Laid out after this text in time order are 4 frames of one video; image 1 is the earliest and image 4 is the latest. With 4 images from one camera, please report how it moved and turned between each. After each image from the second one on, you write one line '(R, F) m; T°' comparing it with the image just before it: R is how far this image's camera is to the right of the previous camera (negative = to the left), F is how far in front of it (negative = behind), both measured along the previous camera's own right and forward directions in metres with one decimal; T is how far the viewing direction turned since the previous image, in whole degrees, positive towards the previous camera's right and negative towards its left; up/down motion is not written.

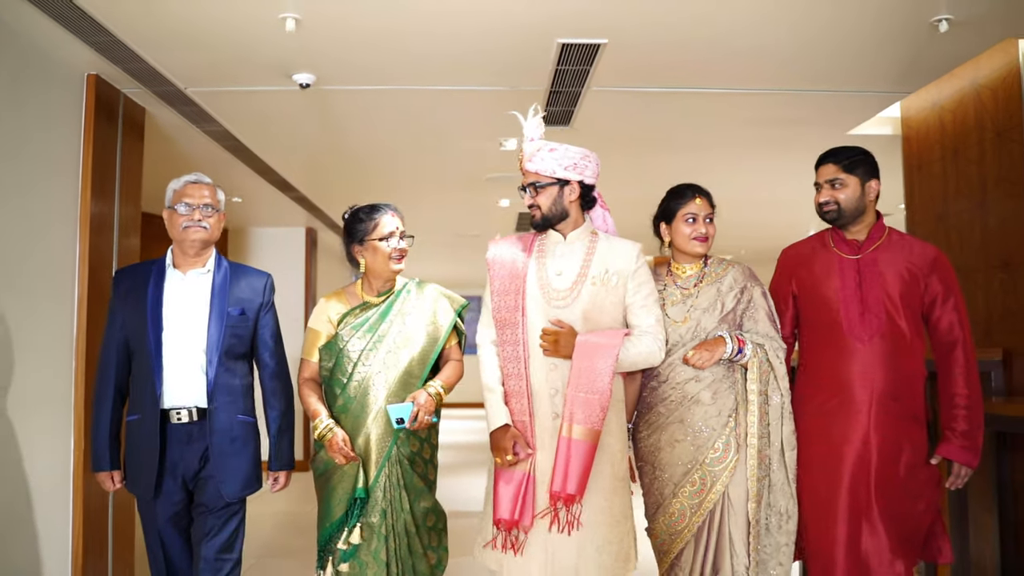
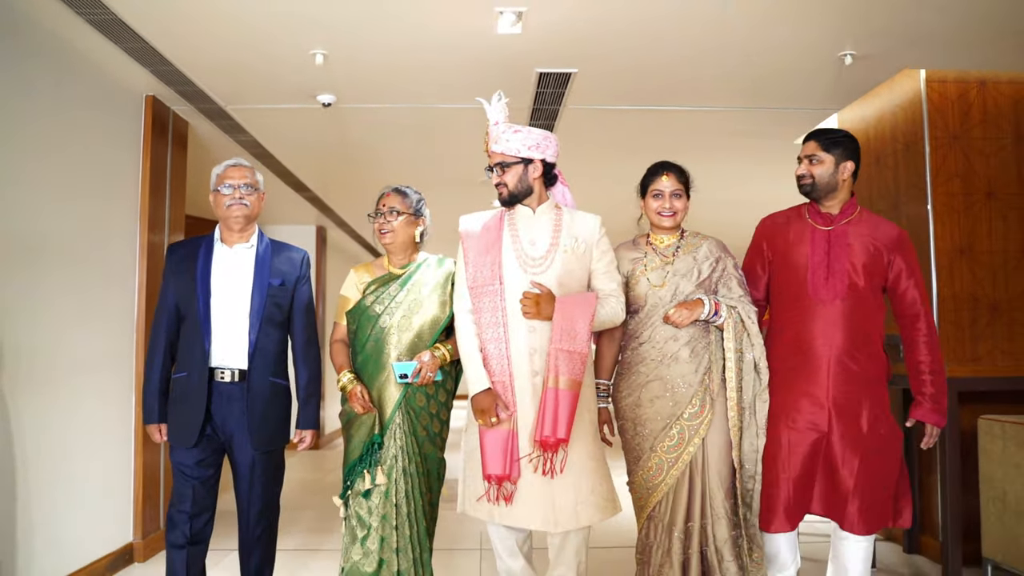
(+0.1, -0.6) m; 0°
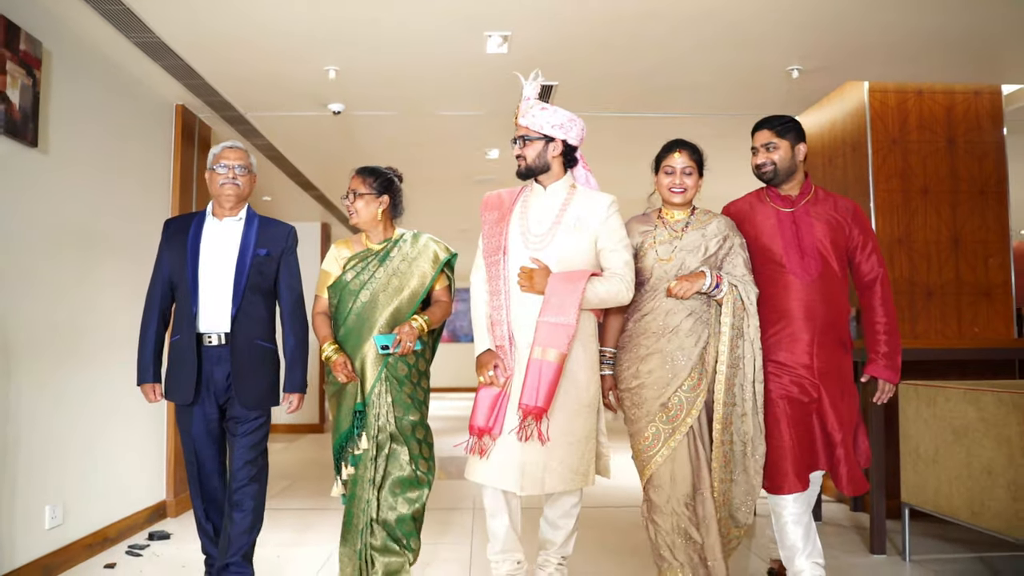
(+0.1, -0.5) m; 0°
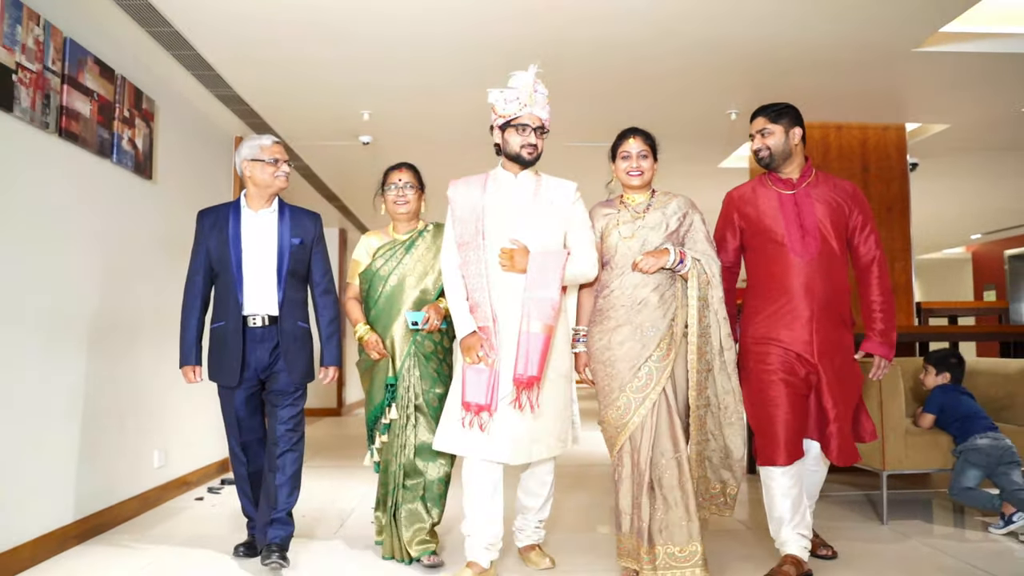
(0.0, -1.0) m; 0°
